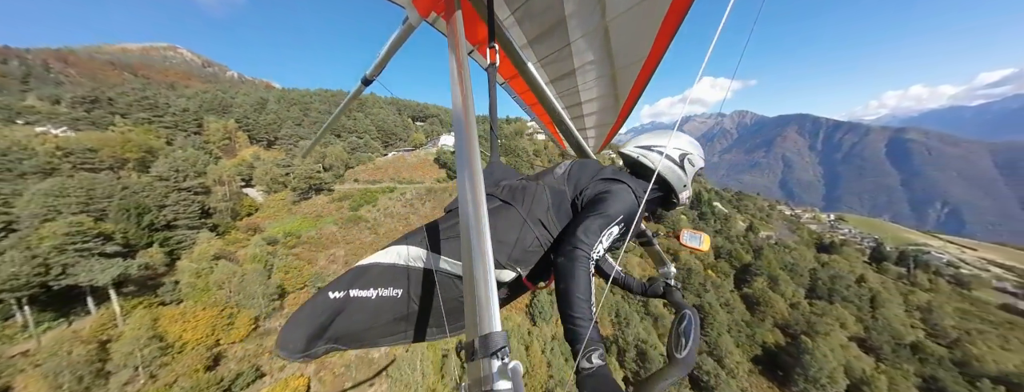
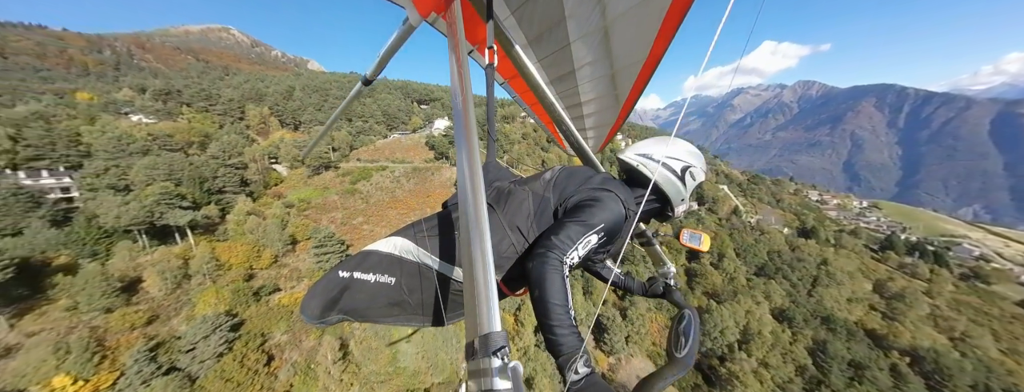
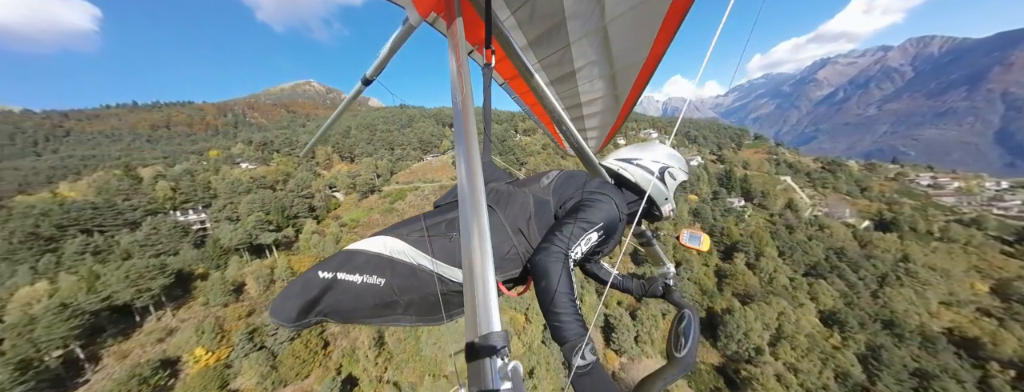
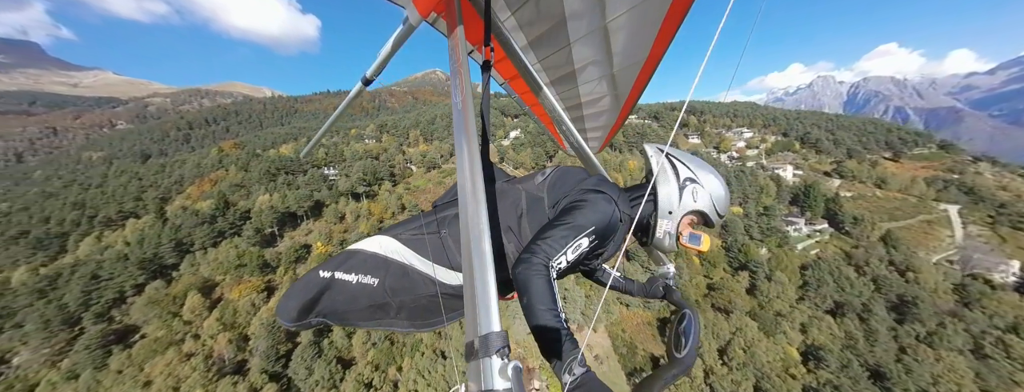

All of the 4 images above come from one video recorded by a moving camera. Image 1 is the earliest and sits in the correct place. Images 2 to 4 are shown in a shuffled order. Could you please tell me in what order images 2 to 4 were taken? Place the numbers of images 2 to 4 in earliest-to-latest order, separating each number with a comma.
2, 3, 4
